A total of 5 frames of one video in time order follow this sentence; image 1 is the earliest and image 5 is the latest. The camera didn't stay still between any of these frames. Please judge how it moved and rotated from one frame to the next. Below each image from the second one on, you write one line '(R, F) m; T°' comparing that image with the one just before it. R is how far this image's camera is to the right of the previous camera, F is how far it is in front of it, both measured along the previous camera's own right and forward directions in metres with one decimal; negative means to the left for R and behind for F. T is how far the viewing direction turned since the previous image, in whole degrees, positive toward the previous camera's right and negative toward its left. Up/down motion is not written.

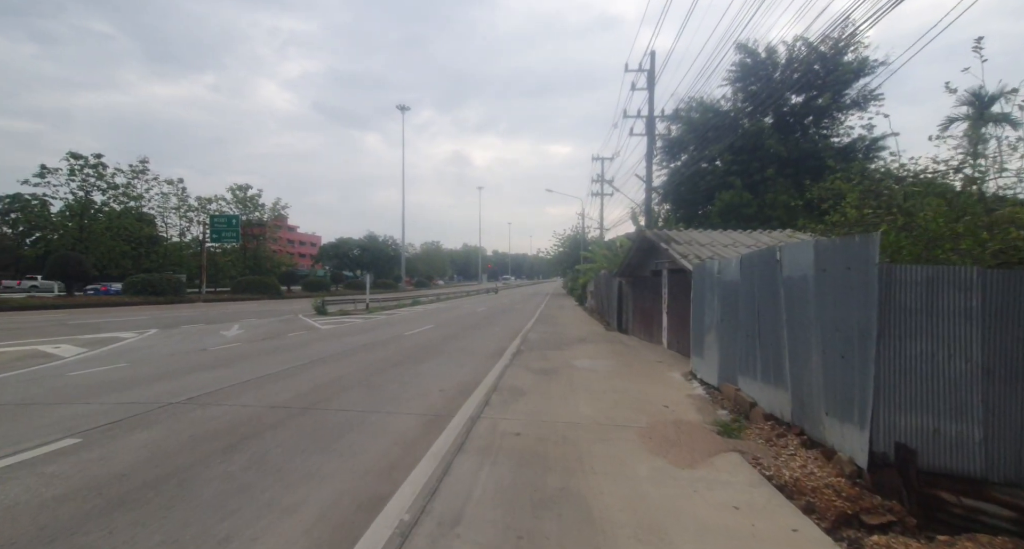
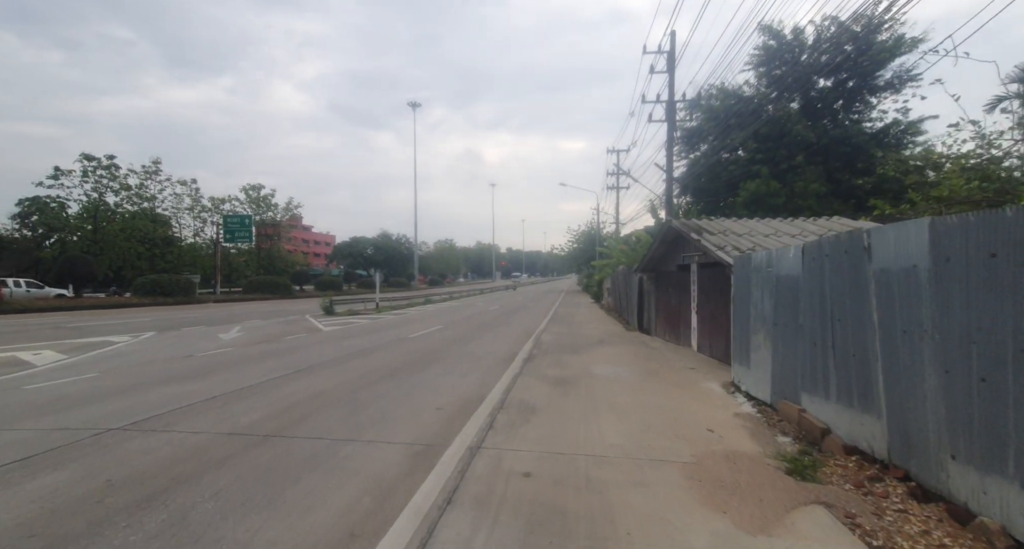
(+0.1, +1.3) m; -2°
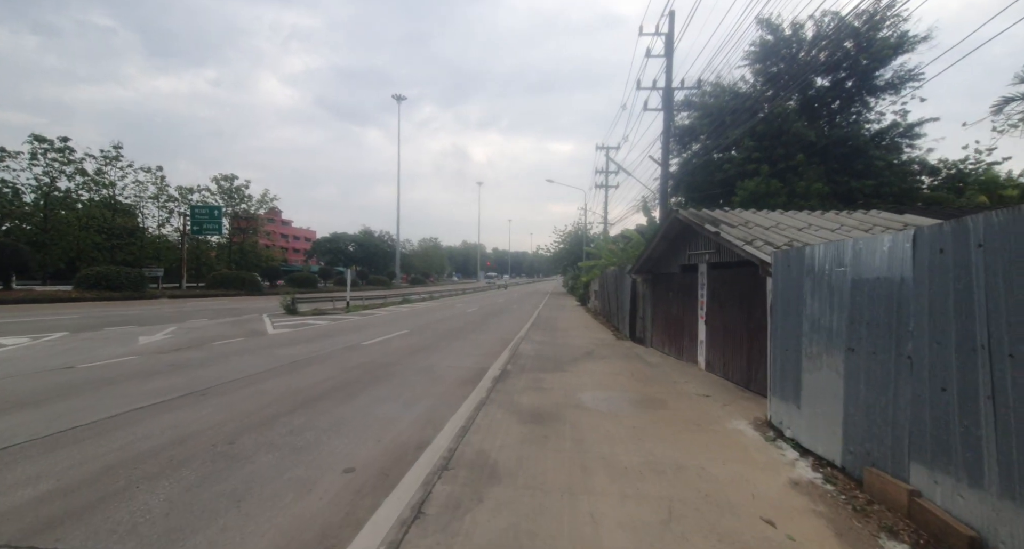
(+0.4, +2.4) m; +2°
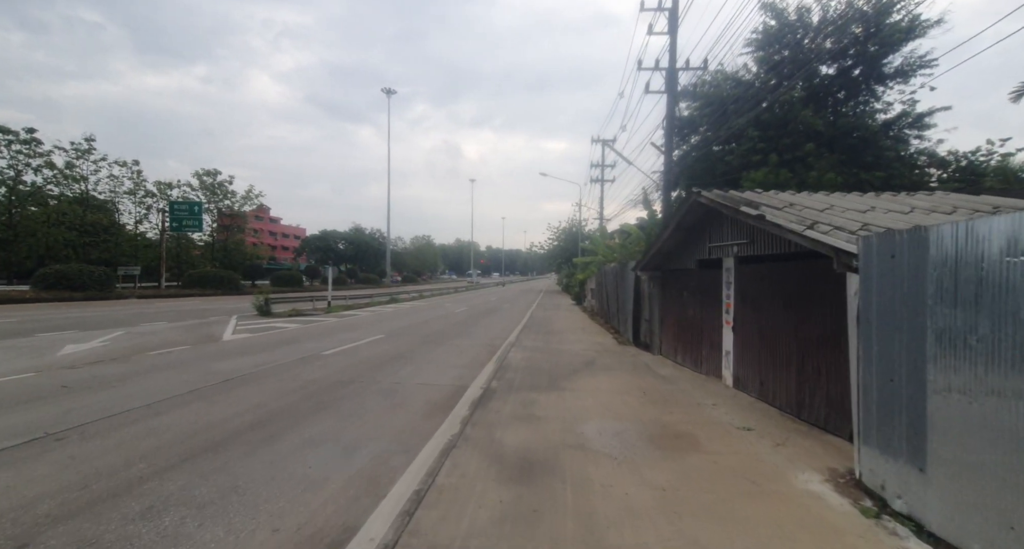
(+0.2, +2.0) m; +1°
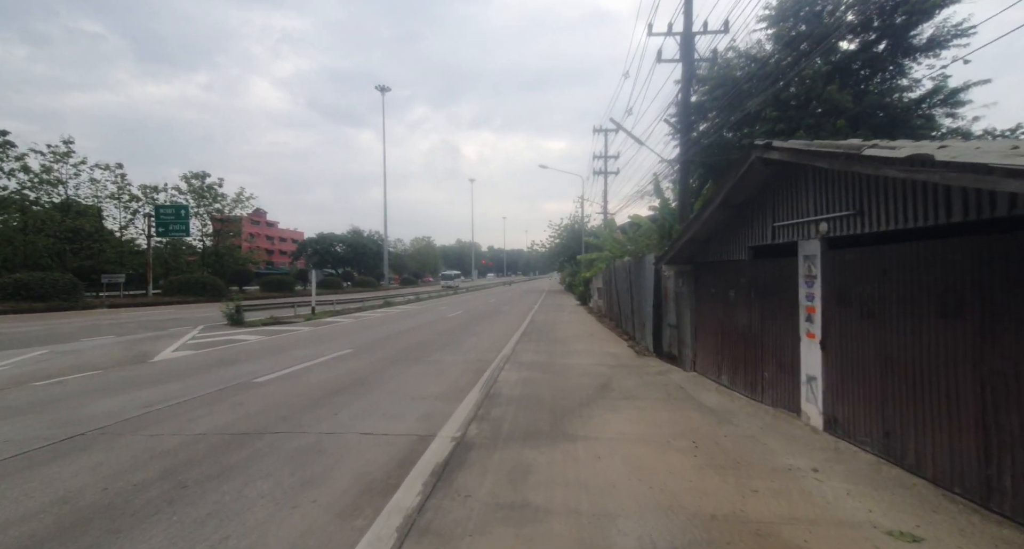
(+0.3, +2.8) m; 0°
